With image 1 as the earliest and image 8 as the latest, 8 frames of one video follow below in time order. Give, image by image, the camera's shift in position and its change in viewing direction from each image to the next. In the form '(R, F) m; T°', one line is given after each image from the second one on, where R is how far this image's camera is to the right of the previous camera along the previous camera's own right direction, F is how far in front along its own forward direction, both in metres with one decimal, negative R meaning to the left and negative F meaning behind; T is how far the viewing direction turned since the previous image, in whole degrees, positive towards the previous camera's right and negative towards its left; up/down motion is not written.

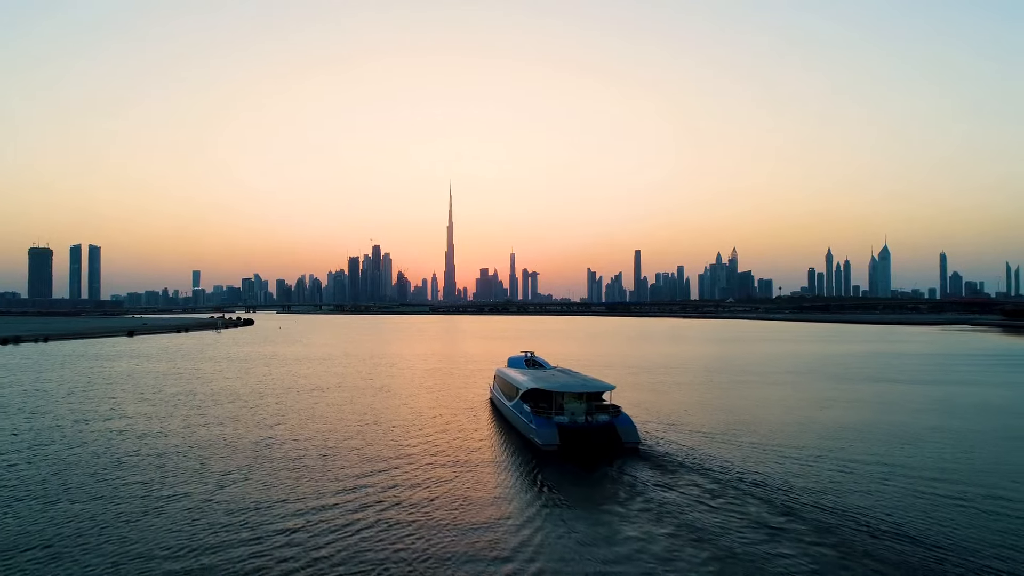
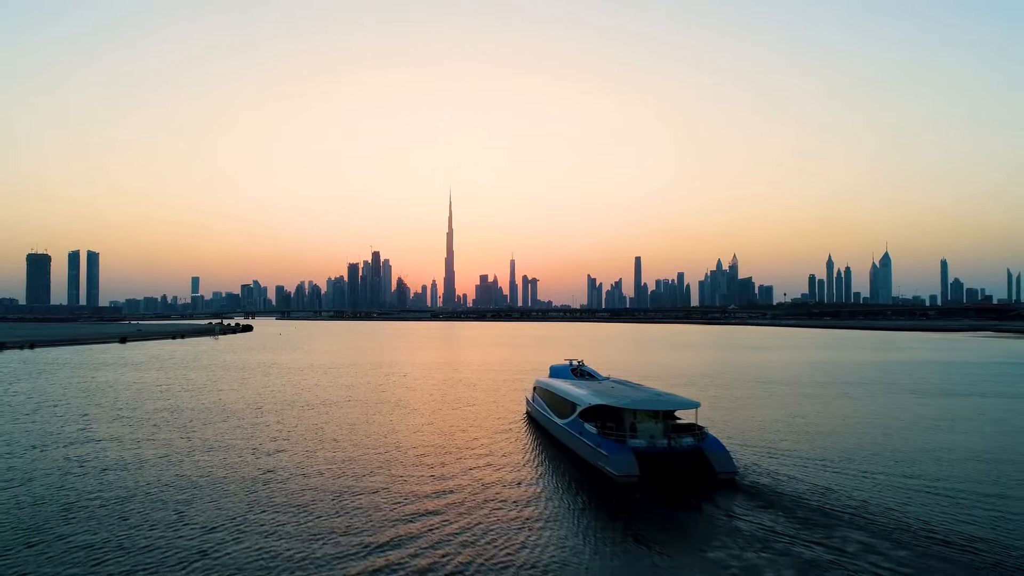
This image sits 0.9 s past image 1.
(-1.9, +4.9) m; 0°
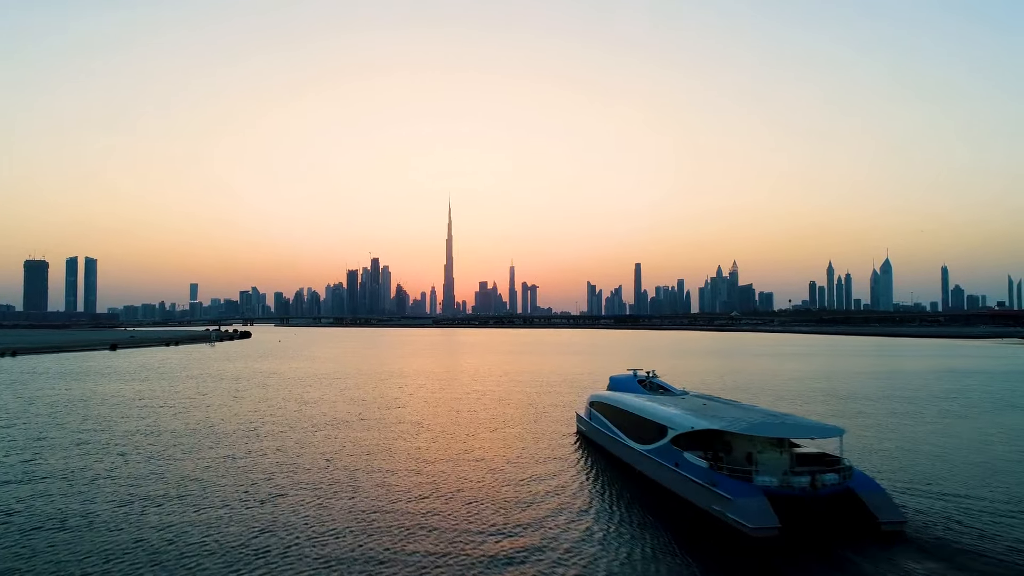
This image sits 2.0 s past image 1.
(-1.9, +5.2) m; 0°
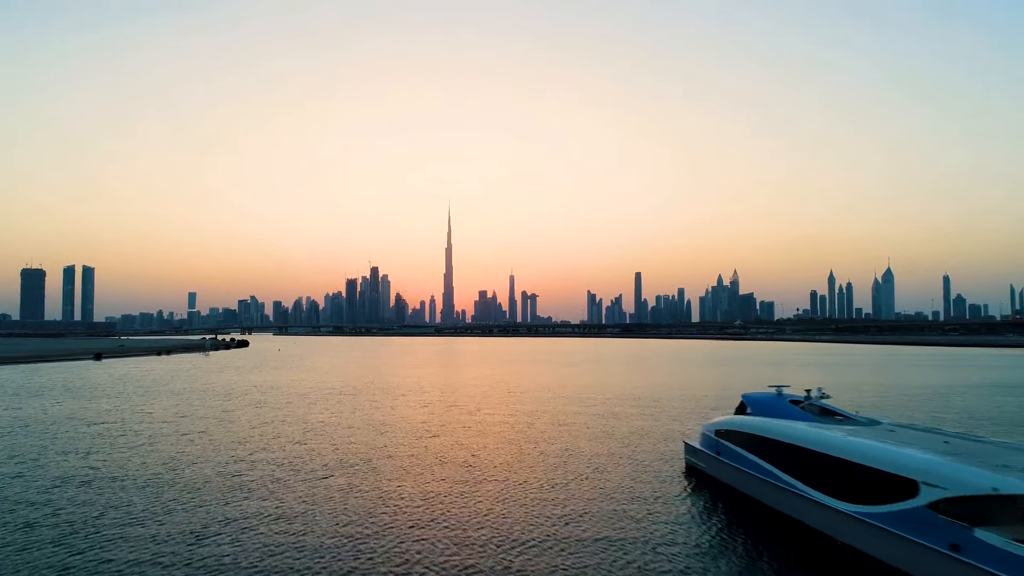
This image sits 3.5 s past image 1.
(-2.6, +7.2) m; 0°
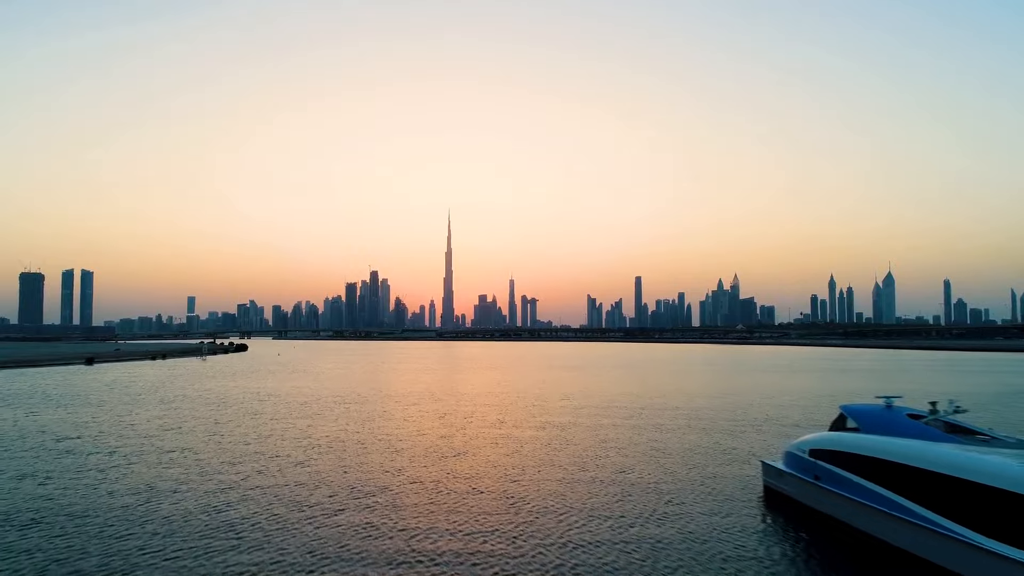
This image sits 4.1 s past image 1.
(-1.2, +3.3) m; 0°
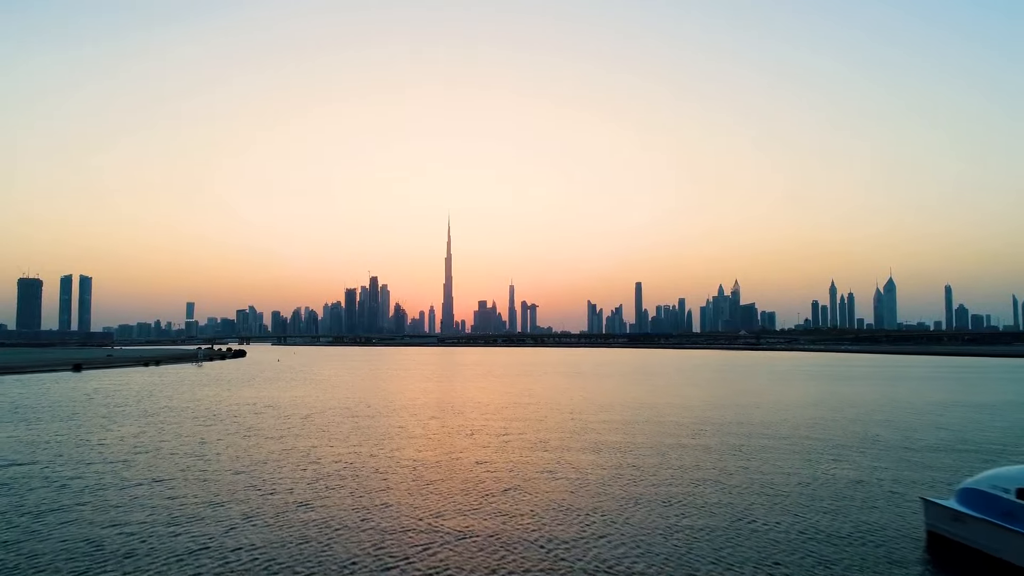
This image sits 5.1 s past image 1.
(-1.6, +4.5) m; 0°
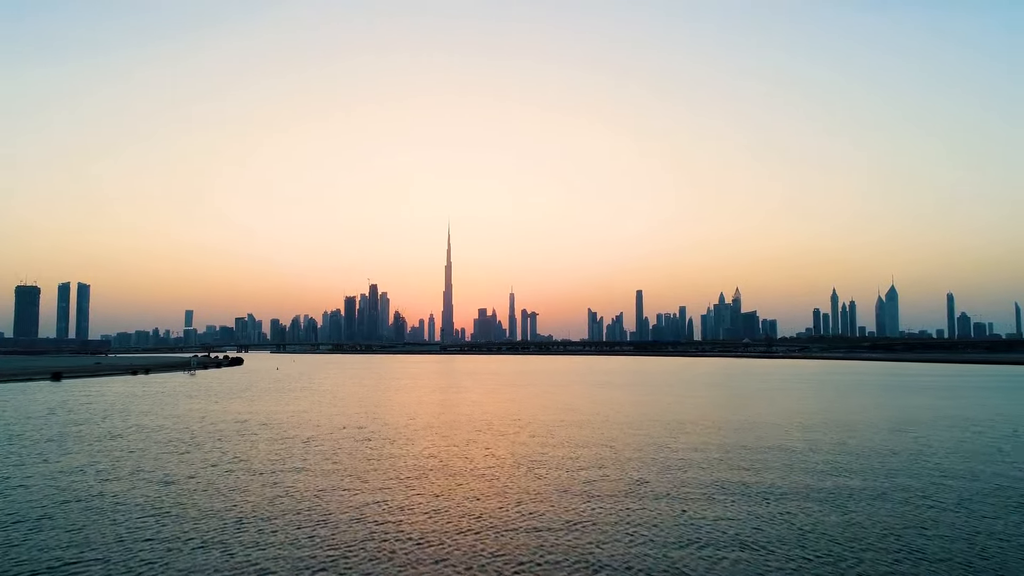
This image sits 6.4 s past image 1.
(-2.2, +6.5) m; 0°
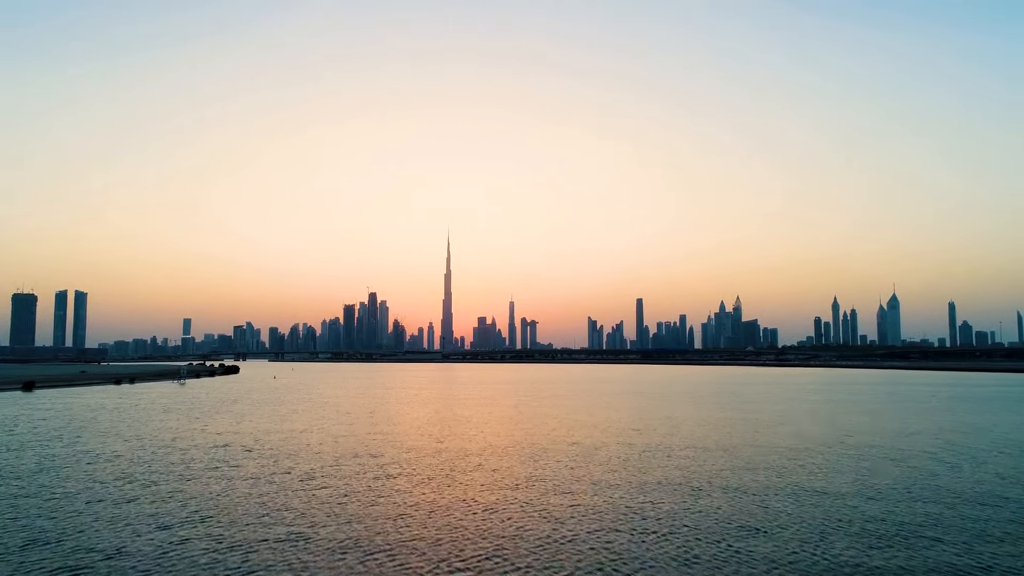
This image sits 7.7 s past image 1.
(-2.2, +7.0) m; 0°
